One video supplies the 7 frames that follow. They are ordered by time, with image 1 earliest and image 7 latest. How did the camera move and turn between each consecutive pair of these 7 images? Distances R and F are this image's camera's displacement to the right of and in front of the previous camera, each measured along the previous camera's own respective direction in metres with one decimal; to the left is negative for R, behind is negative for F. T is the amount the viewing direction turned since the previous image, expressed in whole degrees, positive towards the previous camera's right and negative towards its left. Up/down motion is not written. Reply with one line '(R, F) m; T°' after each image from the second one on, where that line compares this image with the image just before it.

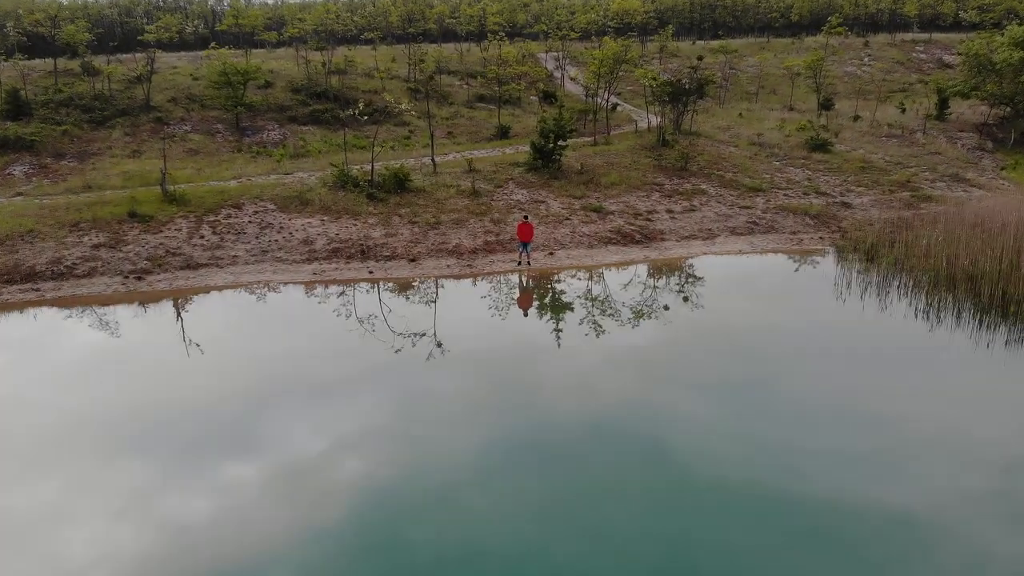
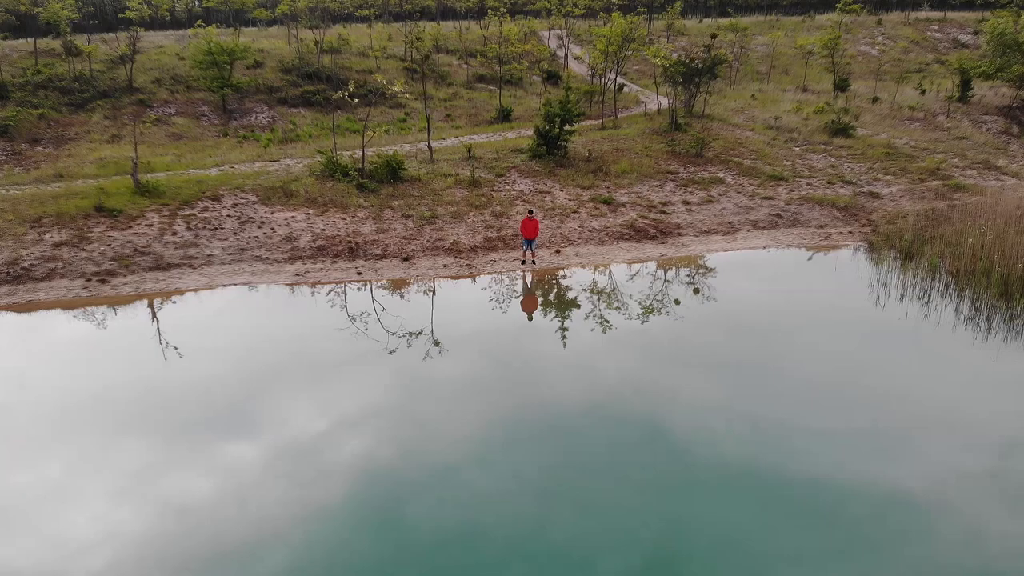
(-0.1, +1.6) m; 0°
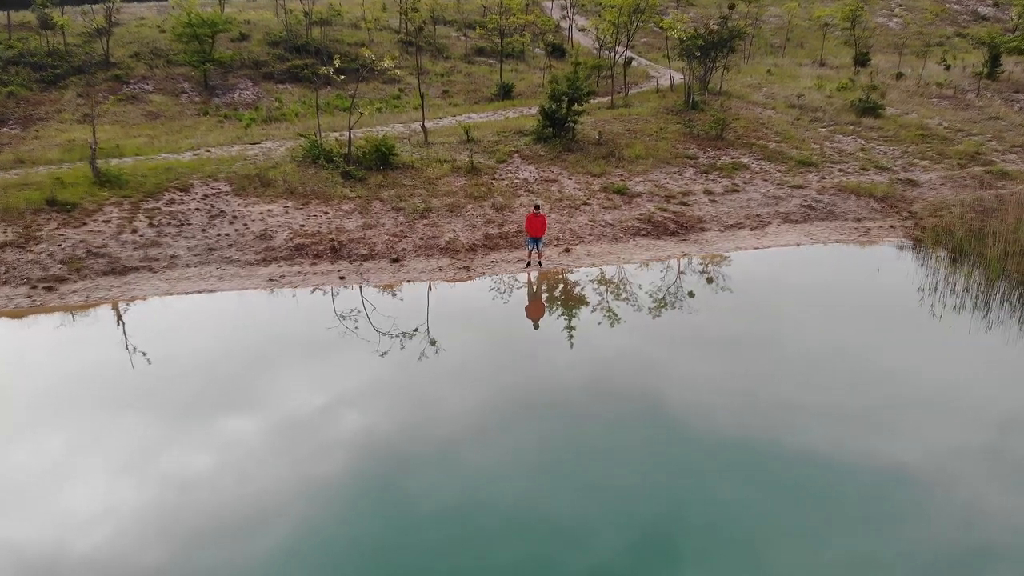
(-0.1, +1.9) m; 0°
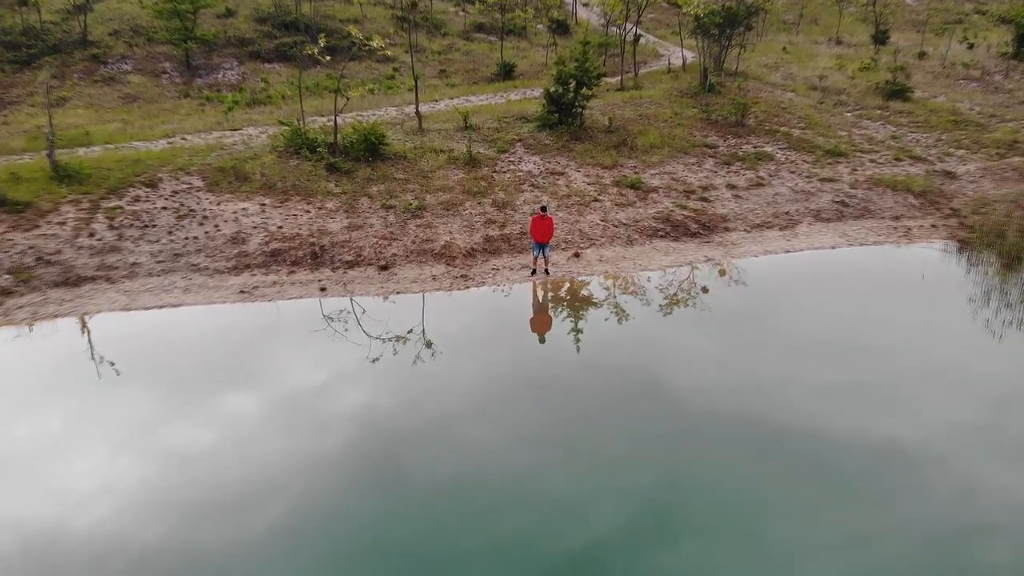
(-0.1, +1.6) m; 0°
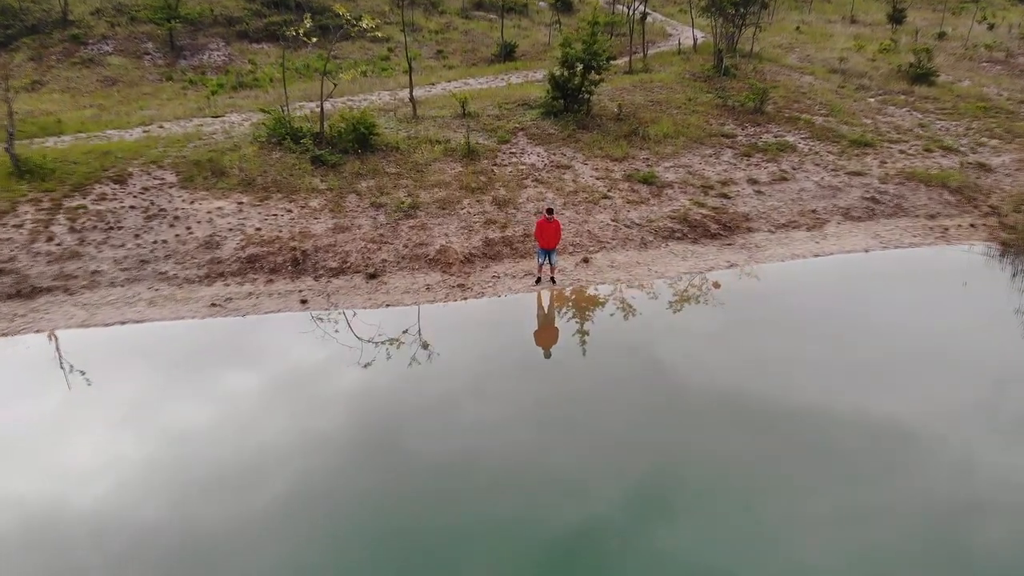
(0.0, +1.2) m; 0°
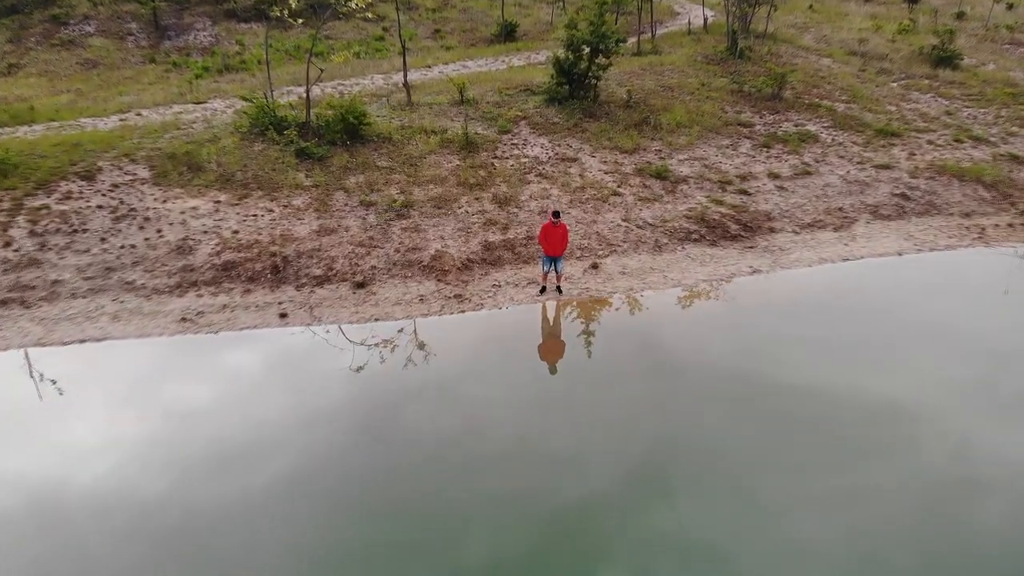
(0.0, +1.0) m; 0°
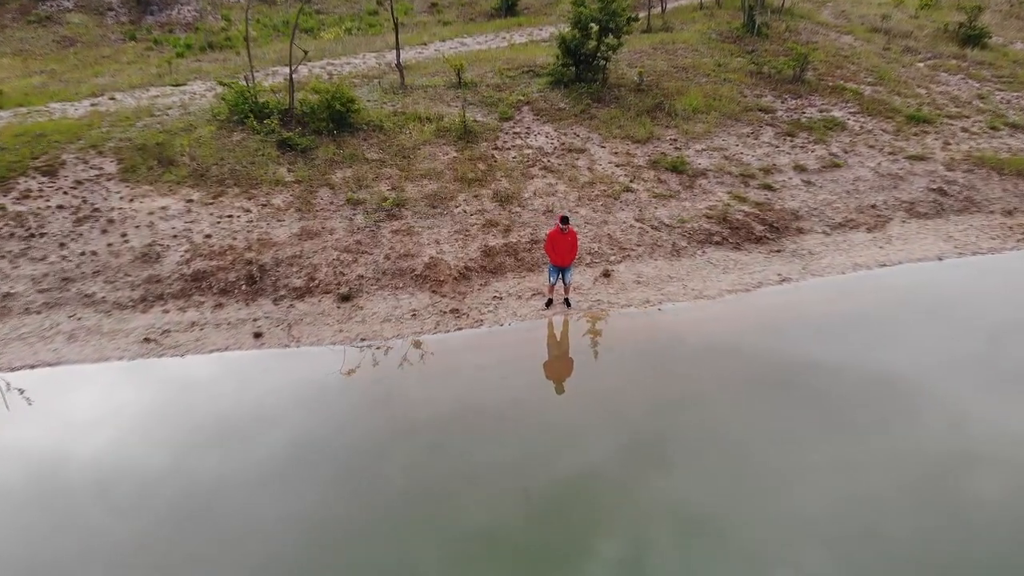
(0.0, +1.1) m; 0°
